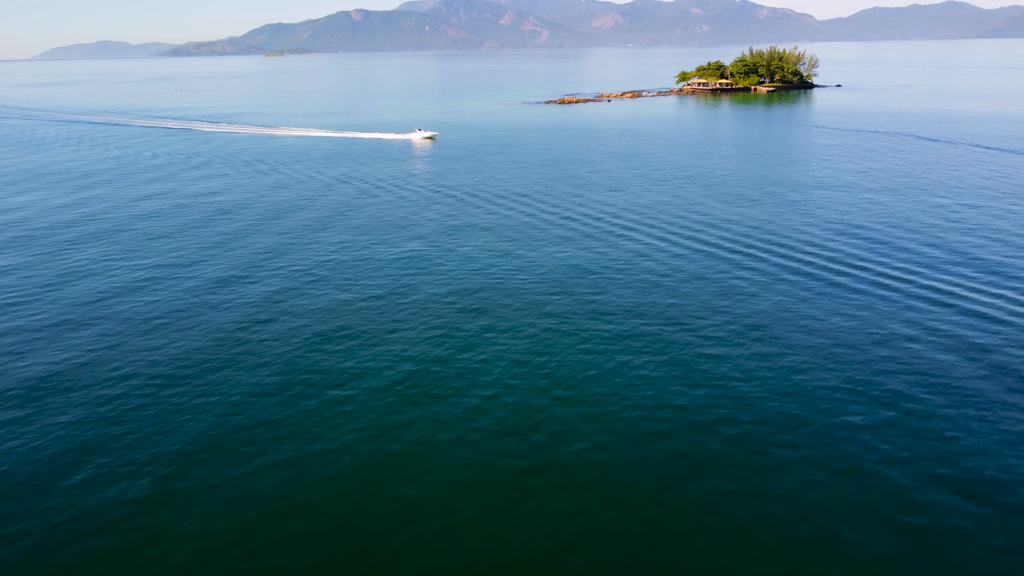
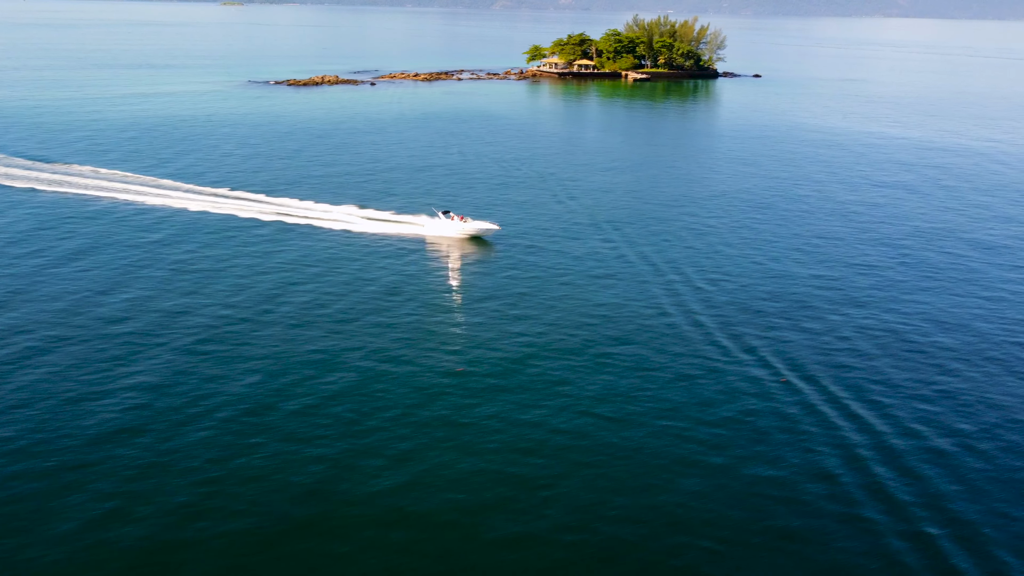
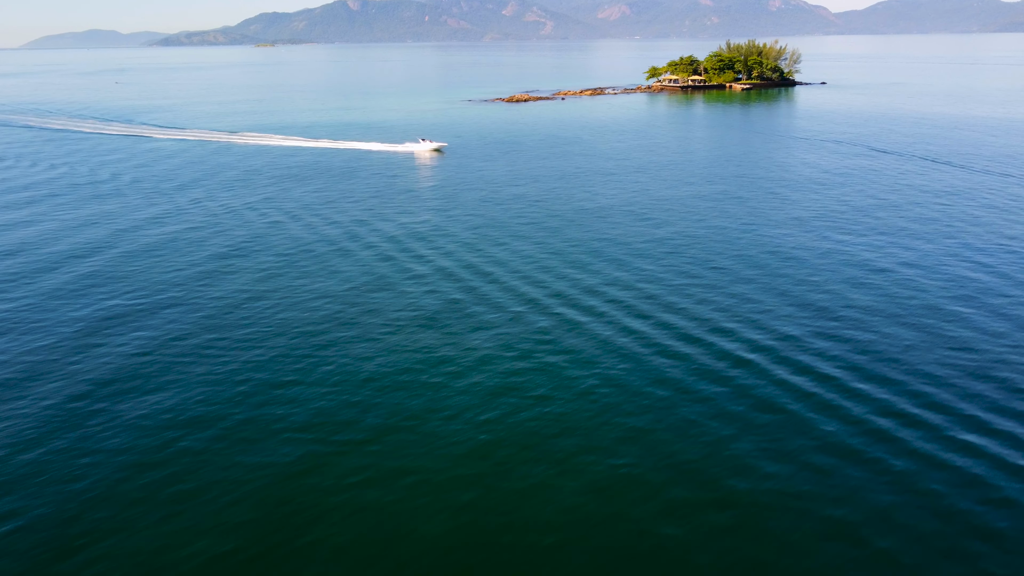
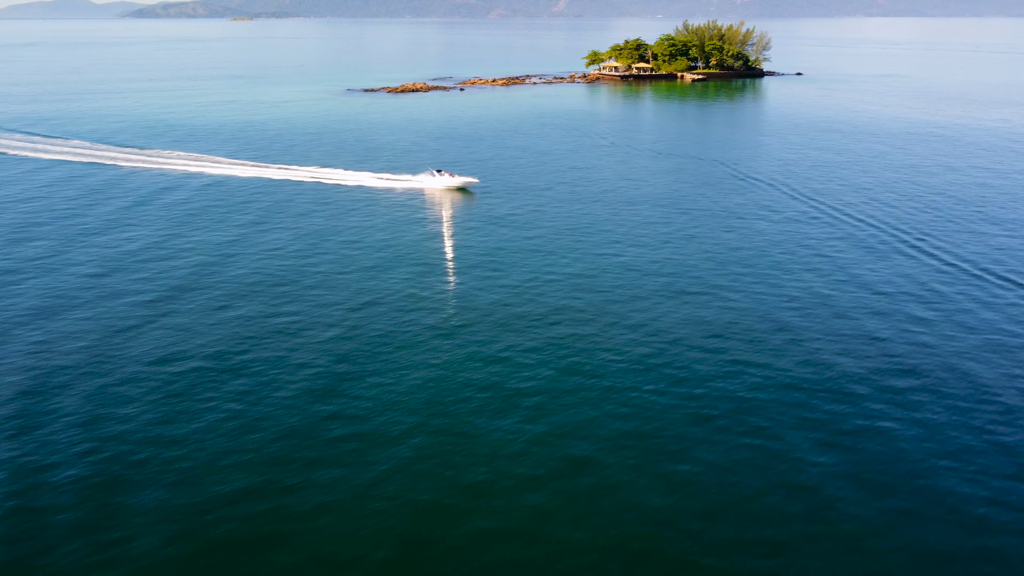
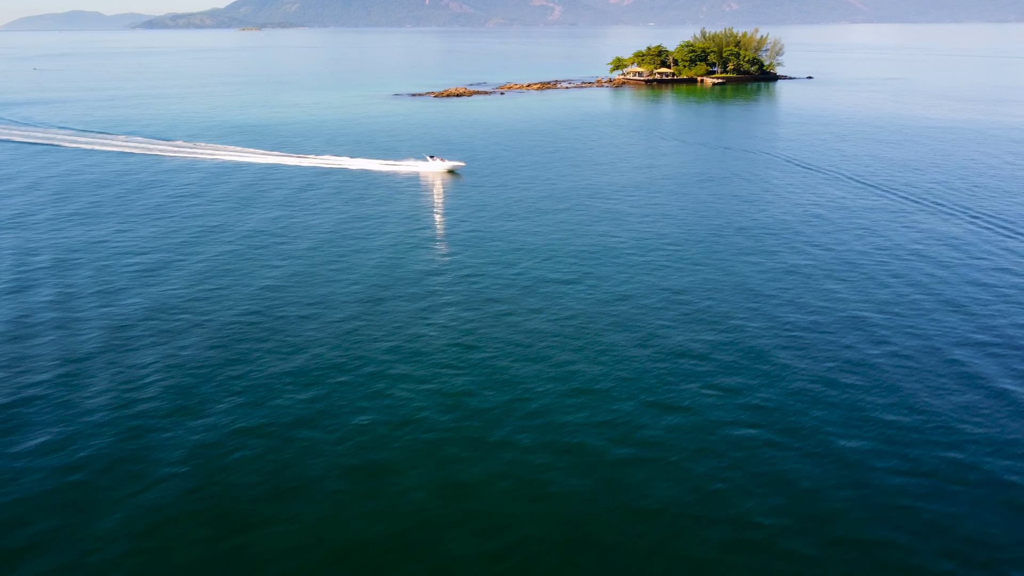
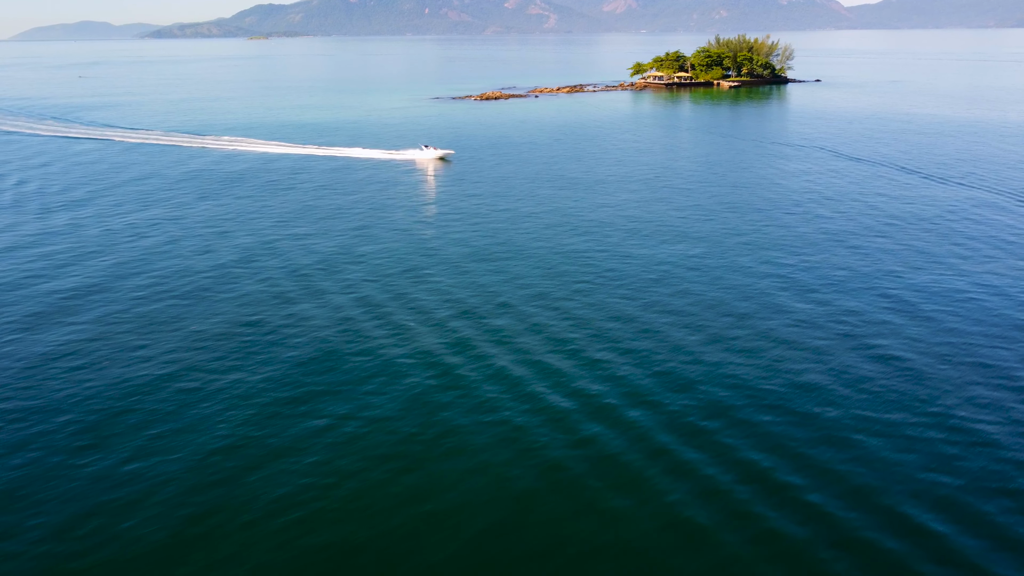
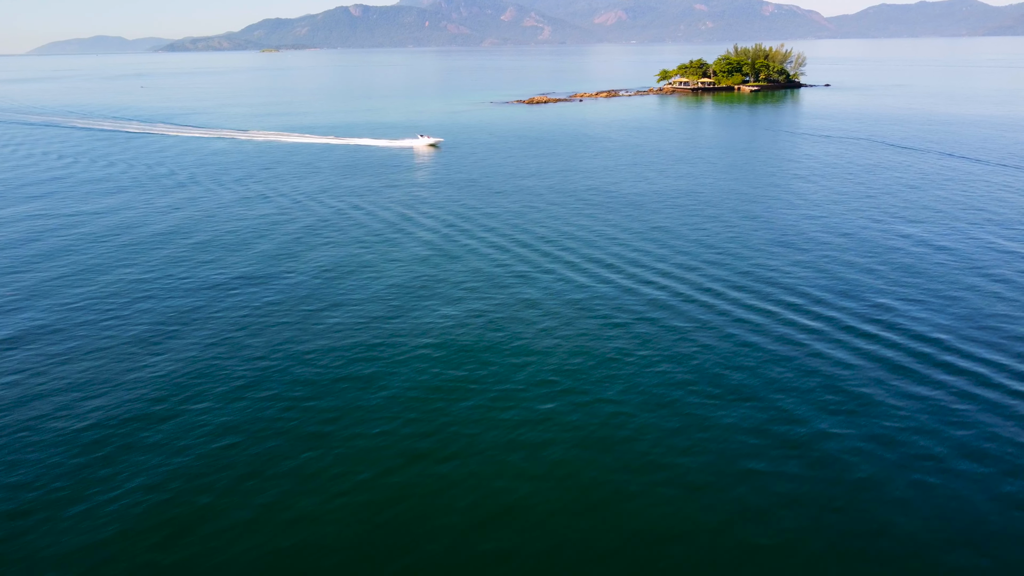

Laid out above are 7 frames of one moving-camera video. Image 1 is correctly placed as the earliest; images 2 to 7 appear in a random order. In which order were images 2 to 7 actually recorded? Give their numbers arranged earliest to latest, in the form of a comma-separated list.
7, 3, 6, 5, 4, 2
